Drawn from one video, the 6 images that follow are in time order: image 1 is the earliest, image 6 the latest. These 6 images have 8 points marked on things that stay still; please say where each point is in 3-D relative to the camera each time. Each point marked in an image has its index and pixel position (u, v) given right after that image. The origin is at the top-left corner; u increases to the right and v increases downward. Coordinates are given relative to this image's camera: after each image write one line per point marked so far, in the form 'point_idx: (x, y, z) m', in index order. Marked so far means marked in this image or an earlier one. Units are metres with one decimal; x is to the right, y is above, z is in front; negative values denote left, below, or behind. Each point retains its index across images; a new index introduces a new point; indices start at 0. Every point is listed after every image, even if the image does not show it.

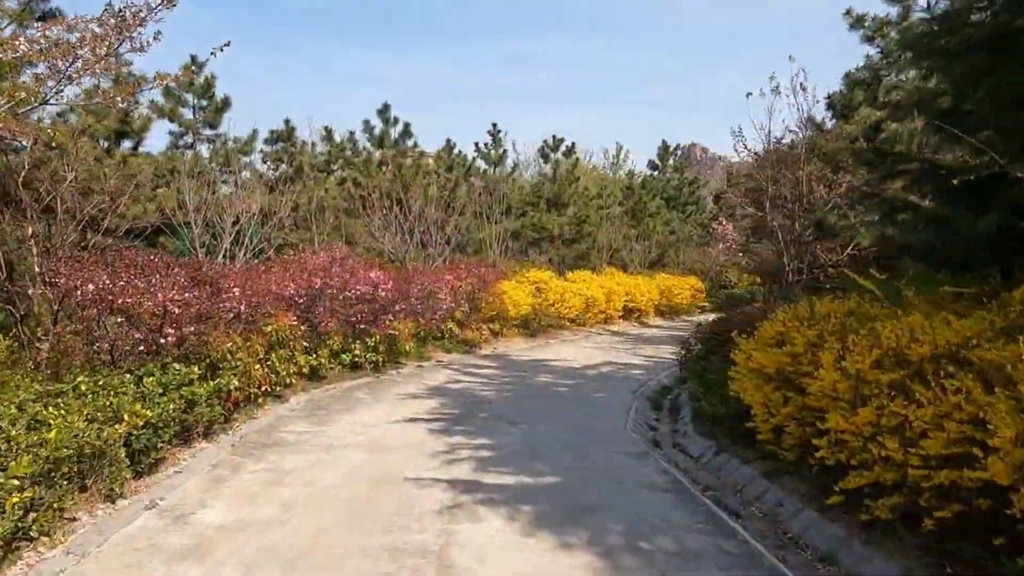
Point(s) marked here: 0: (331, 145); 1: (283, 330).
0: (-4.1, +3.3, +17.2) m
1: (-2.4, -0.4, +7.6) m
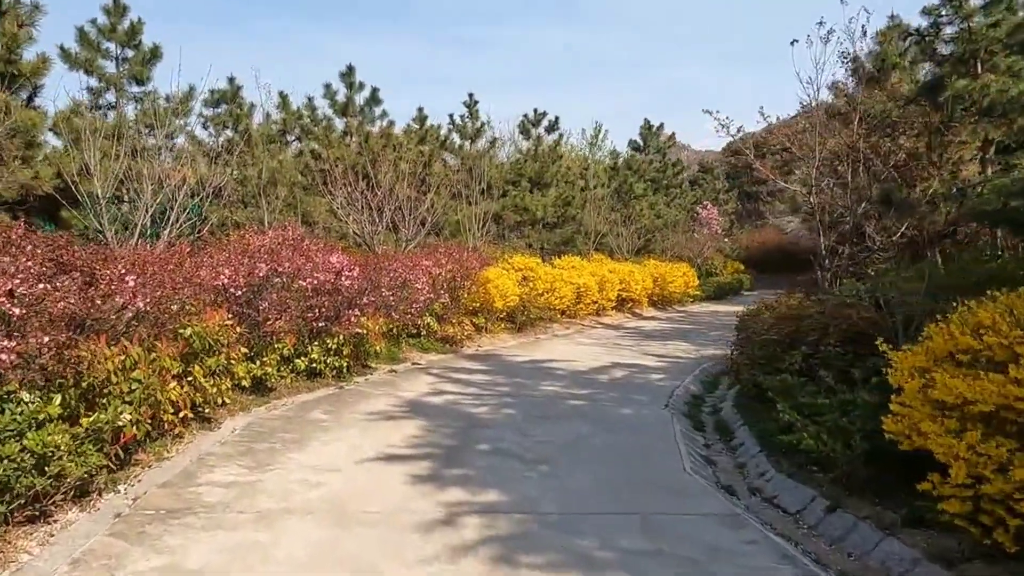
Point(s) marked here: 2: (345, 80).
0: (-4.5, +3.5, +15.0) m
1: (-2.3, -0.3, +5.7) m
2: (-3.5, +4.4, +15.6) m
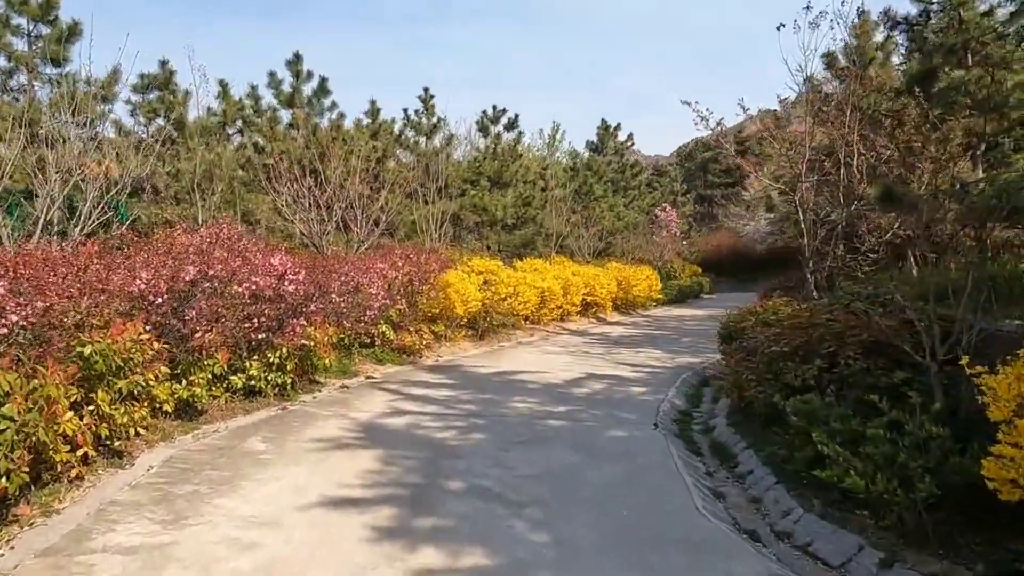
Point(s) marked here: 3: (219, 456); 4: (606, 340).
0: (-5.3, +3.4, +13.9) m
1: (-2.4, -0.4, +4.6) m
2: (-4.3, +4.3, +14.5) m
3: (-2.0, -1.2, +5.1) m
4: (+1.6, -0.9, +13.0) m
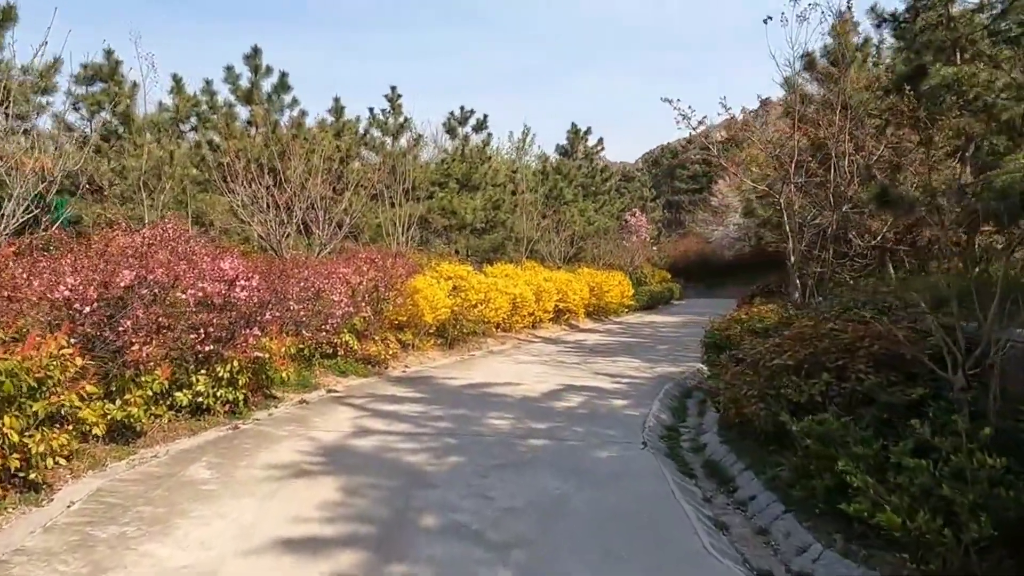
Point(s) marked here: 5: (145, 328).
0: (-5.8, +3.3, +13.1) m
1: (-2.5, -0.4, +4.0) m
2: (-4.8, +4.2, +13.8) m
3: (-2.2, -1.2, +4.5) m
4: (+1.1, -1.0, +12.5) m
5: (-2.6, -0.3, +5.3) m
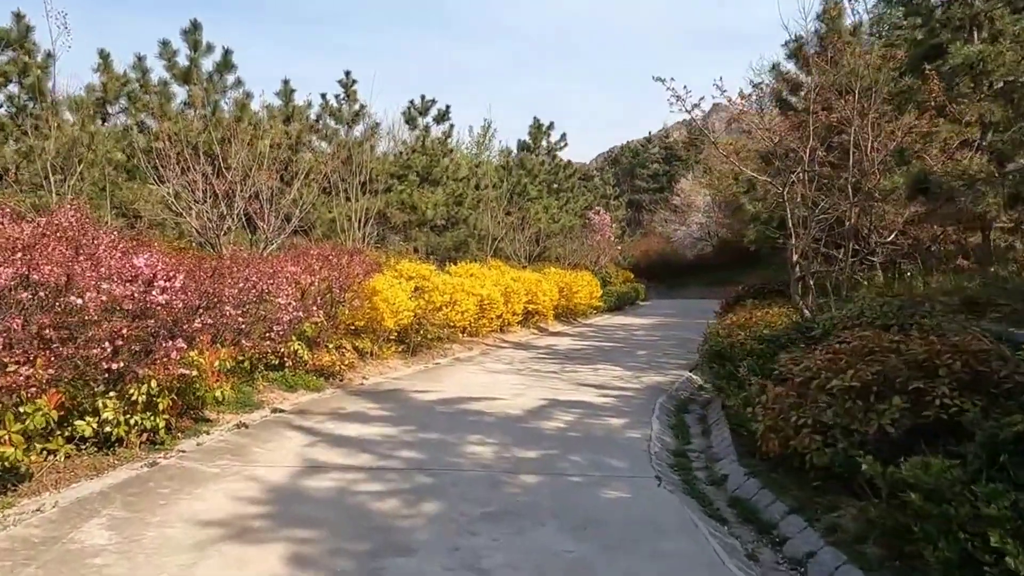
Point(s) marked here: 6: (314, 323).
0: (-6.3, +3.3, +11.7) m
1: (-2.5, -0.4, +2.8) m
2: (-5.4, +4.1, +12.4) m
3: (-2.2, -1.2, +3.3) m
4: (+0.7, -1.0, +11.5) m
5: (-2.6, -0.3, +4.1) m
6: (-2.1, -0.4, +8.0) m
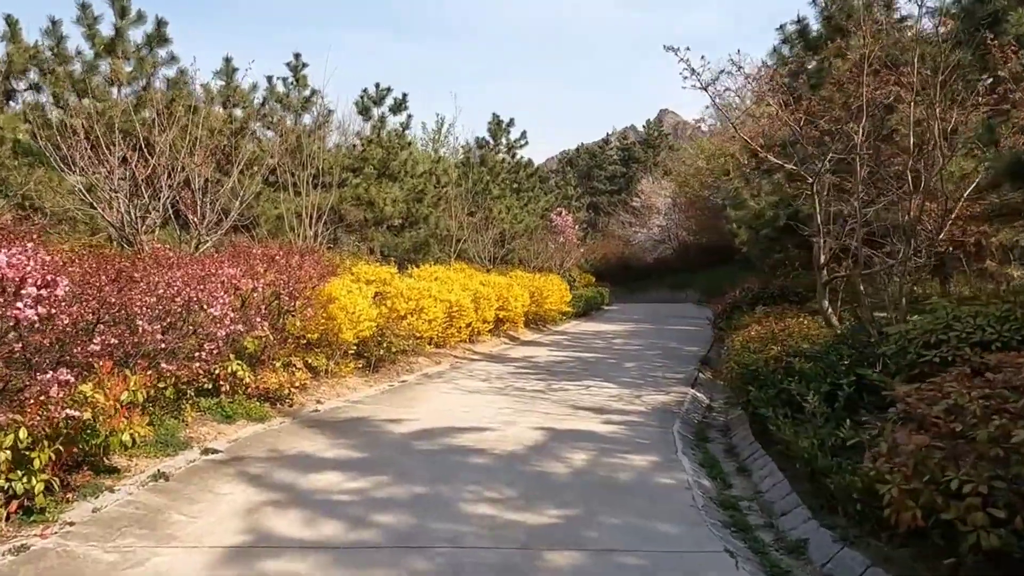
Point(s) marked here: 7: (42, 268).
0: (-6.7, +3.2, +9.9) m
1: (-2.3, -0.5, +1.3) m
2: (-5.8, +4.1, +10.8) m
3: (-1.9, -1.2, +1.9) m
4: (+0.3, -1.1, +10.2) m
5: (-2.5, -0.3, +2.6) m
6: (-2.2, -0.4, +6.6) m
7: (-2.3, +0.1, +3.7) m
